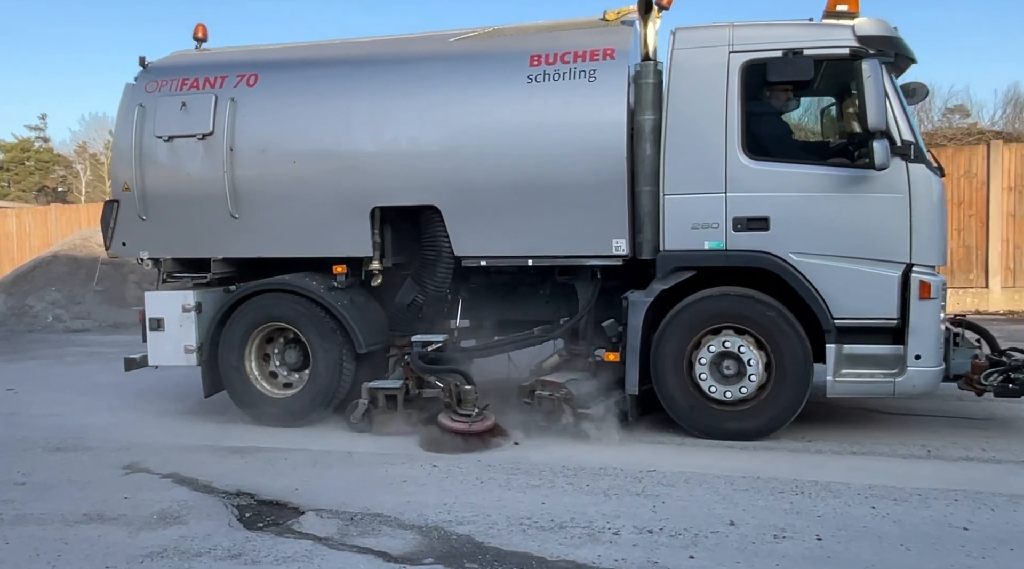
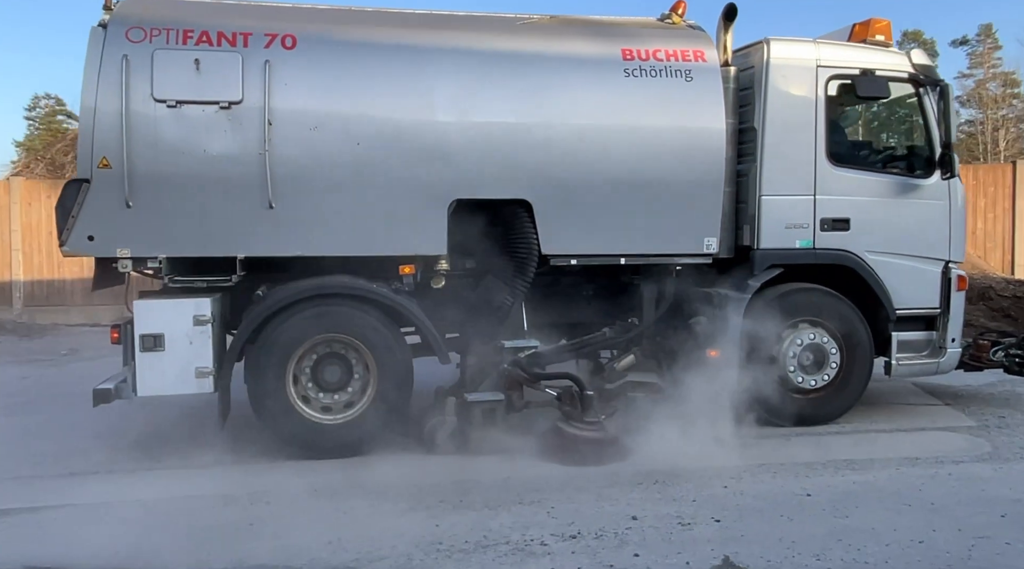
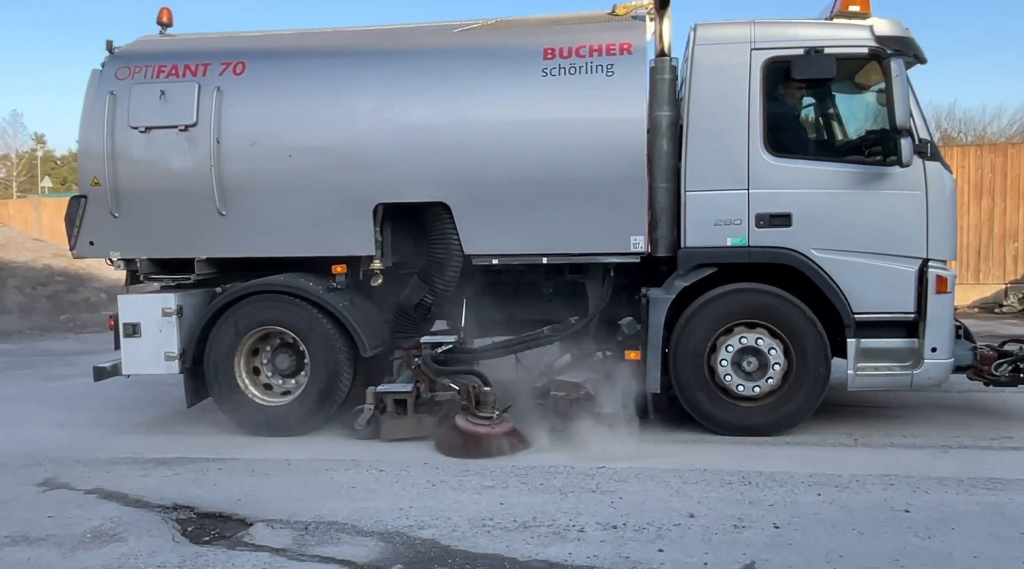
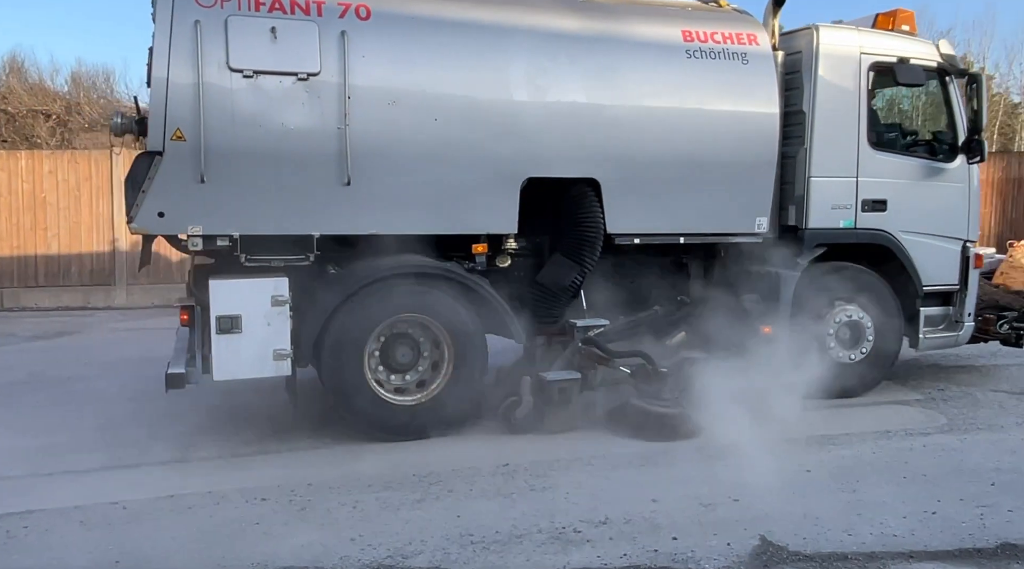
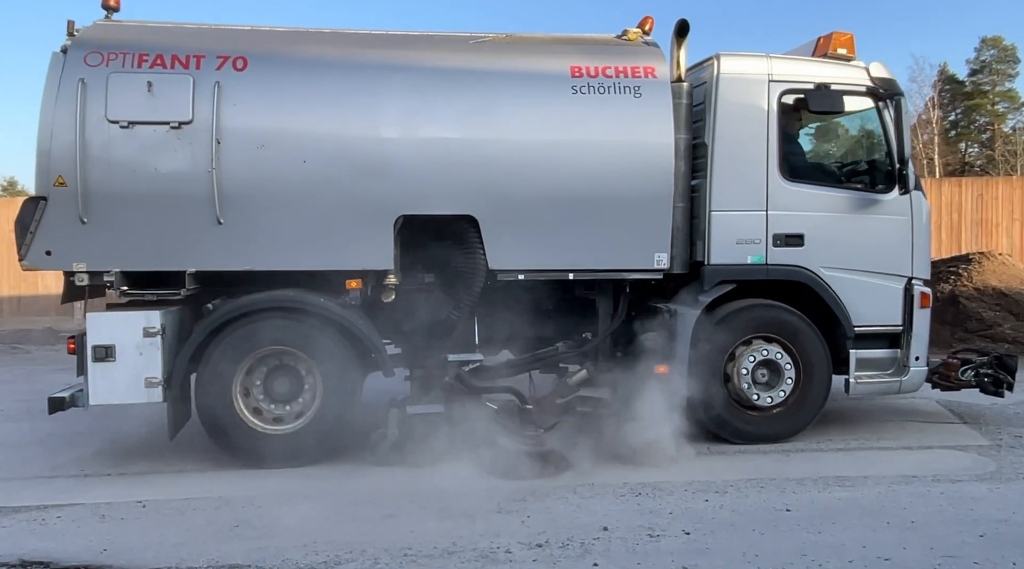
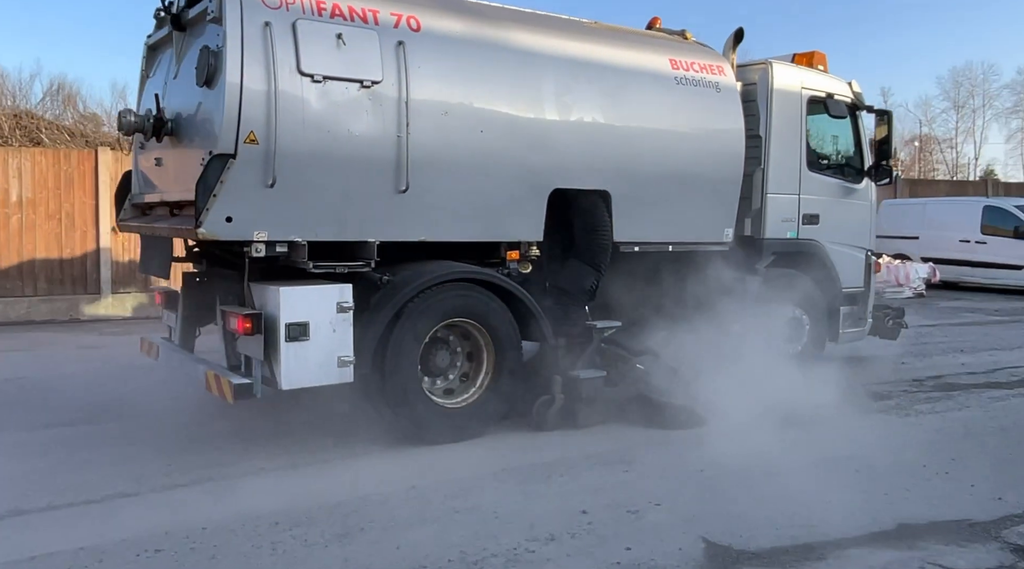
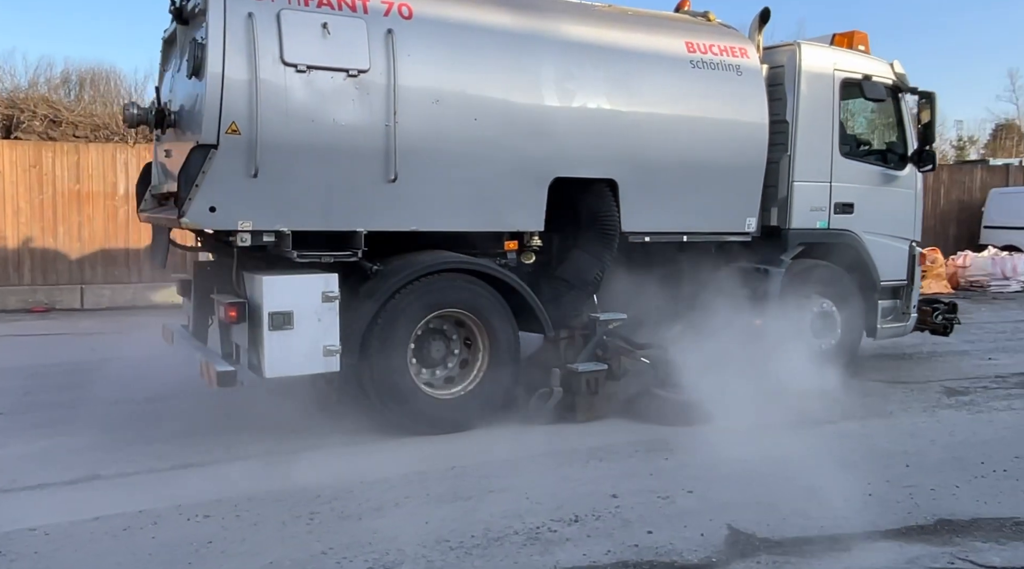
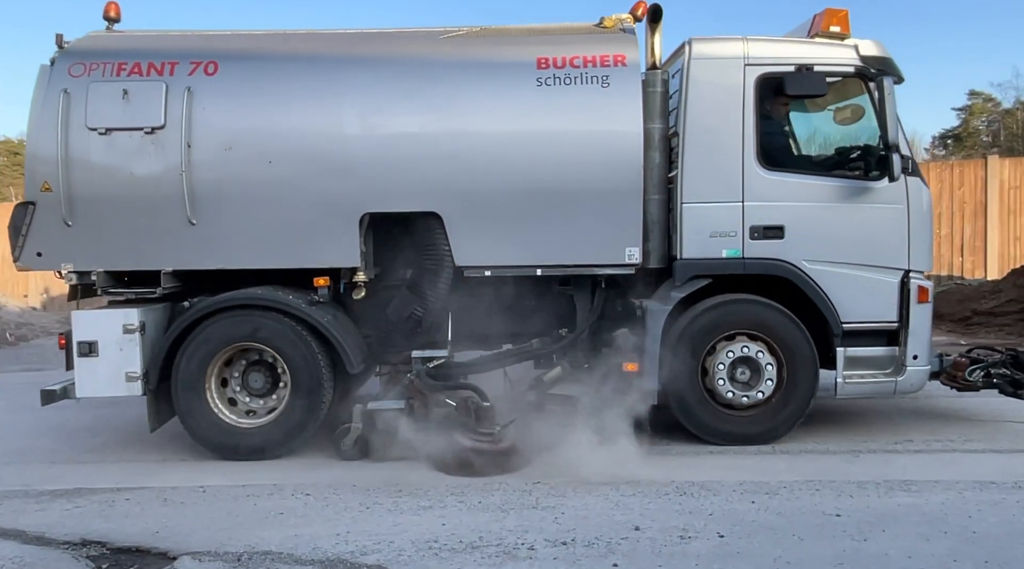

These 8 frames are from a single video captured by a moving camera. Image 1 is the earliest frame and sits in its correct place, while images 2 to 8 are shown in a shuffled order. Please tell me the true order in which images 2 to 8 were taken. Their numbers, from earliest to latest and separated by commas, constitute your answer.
3, 8, 5, 2, 4, 7, 6
